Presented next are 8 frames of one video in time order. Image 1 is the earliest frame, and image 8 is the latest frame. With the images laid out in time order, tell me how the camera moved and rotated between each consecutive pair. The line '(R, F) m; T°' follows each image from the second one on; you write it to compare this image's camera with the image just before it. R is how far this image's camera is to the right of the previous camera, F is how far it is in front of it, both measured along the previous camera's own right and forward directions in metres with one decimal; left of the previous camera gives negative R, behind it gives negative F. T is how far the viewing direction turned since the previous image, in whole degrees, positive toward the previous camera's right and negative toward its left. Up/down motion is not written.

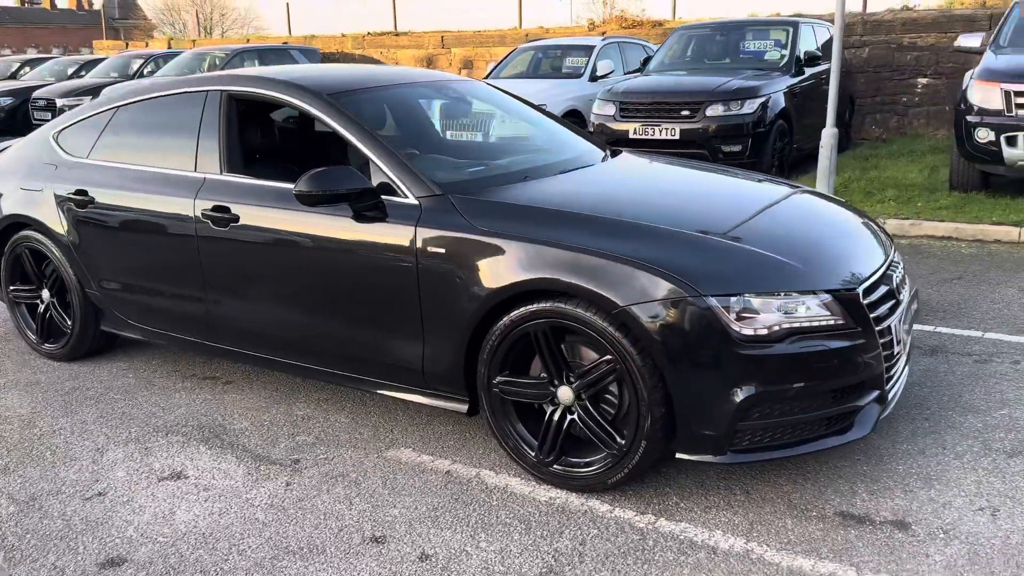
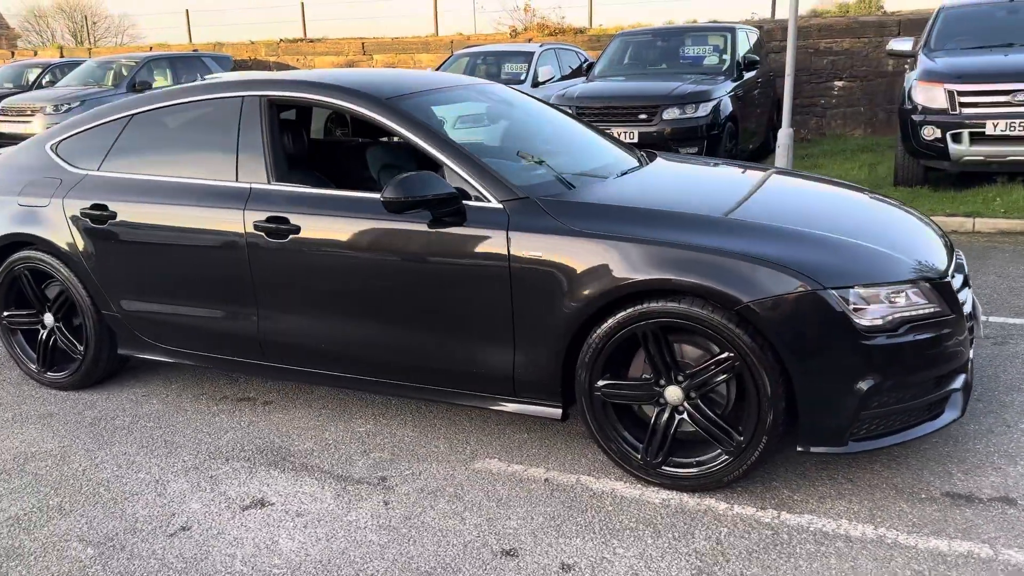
(-0.6, +0.1) m; +7°
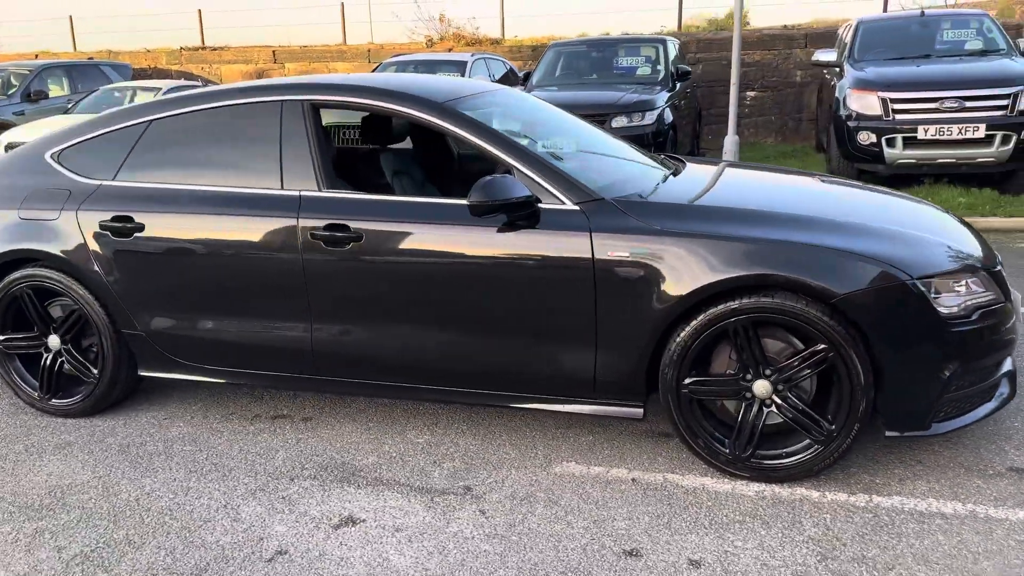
(-0.6, +0.1) m; +8°
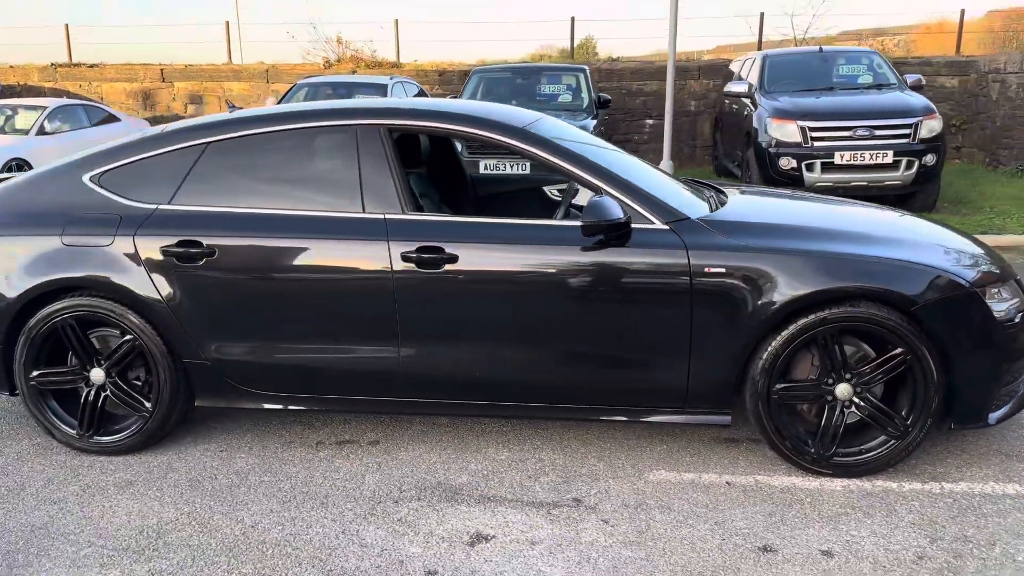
(-0.8, 0.0) m; +10°
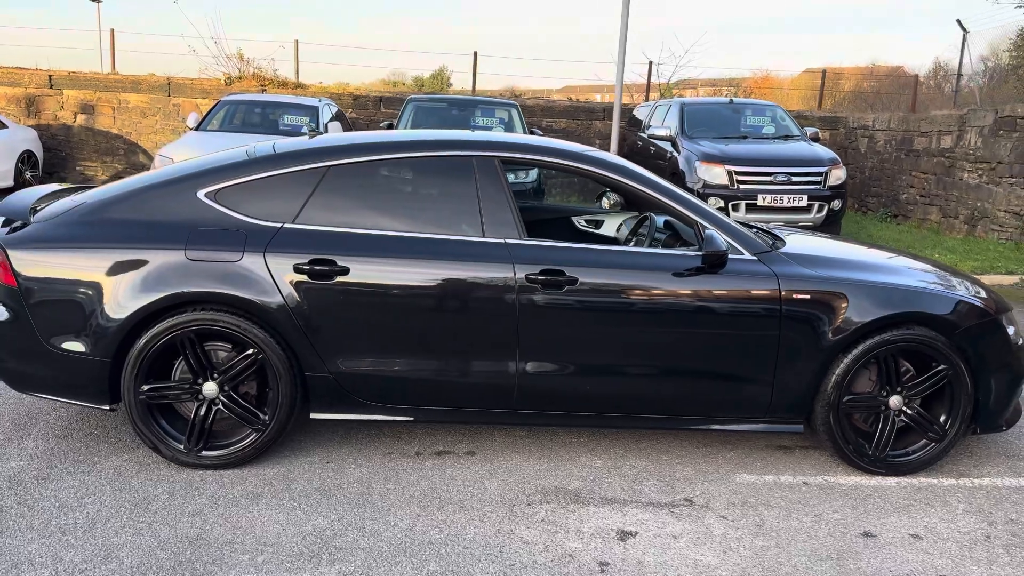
(-1.0, -0.2) m; +11°
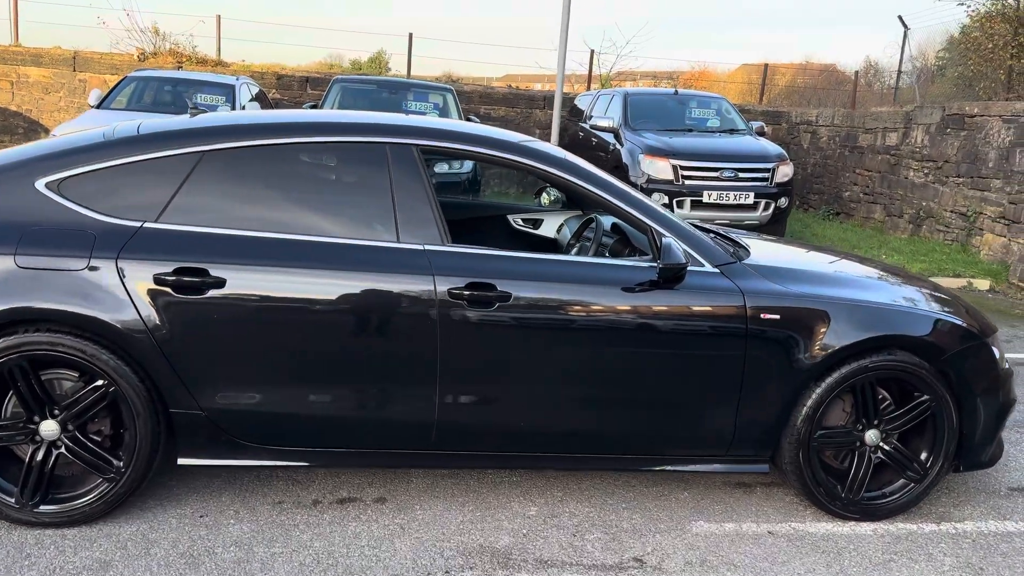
(+0.1, +0.6) m; +4°
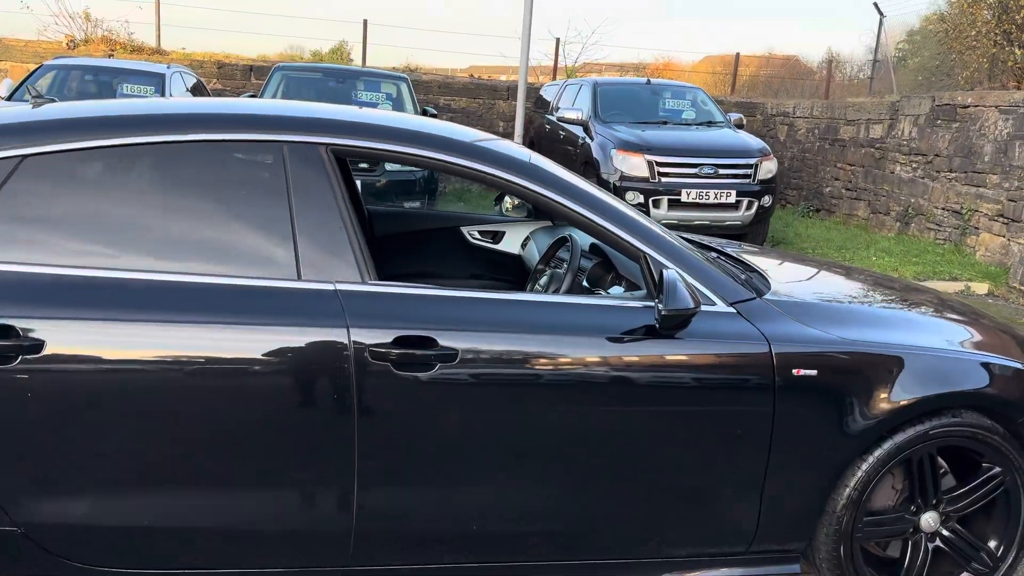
(0.0, +0.7) m; +2°
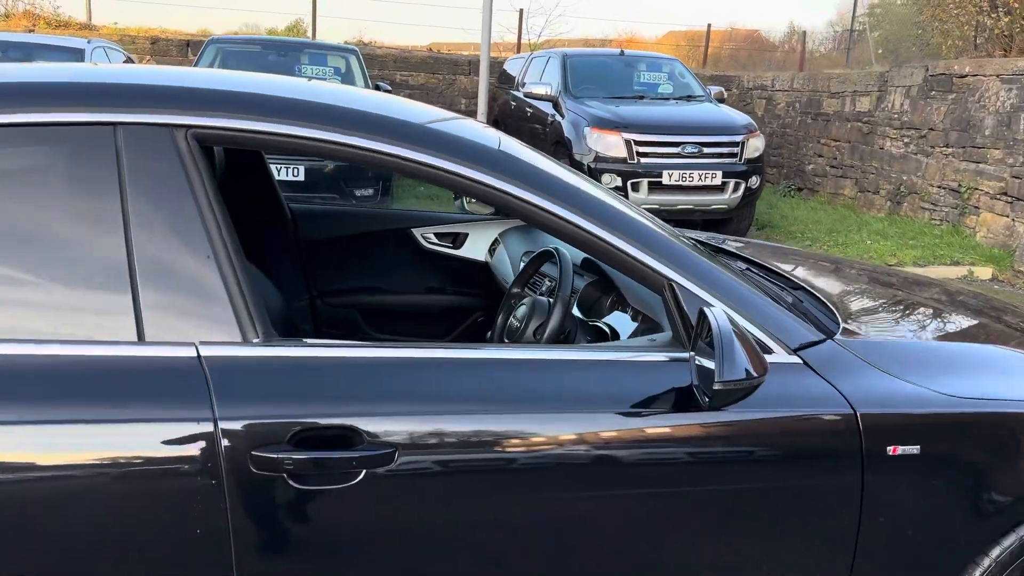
(0.0, +0.7) m; +2°
